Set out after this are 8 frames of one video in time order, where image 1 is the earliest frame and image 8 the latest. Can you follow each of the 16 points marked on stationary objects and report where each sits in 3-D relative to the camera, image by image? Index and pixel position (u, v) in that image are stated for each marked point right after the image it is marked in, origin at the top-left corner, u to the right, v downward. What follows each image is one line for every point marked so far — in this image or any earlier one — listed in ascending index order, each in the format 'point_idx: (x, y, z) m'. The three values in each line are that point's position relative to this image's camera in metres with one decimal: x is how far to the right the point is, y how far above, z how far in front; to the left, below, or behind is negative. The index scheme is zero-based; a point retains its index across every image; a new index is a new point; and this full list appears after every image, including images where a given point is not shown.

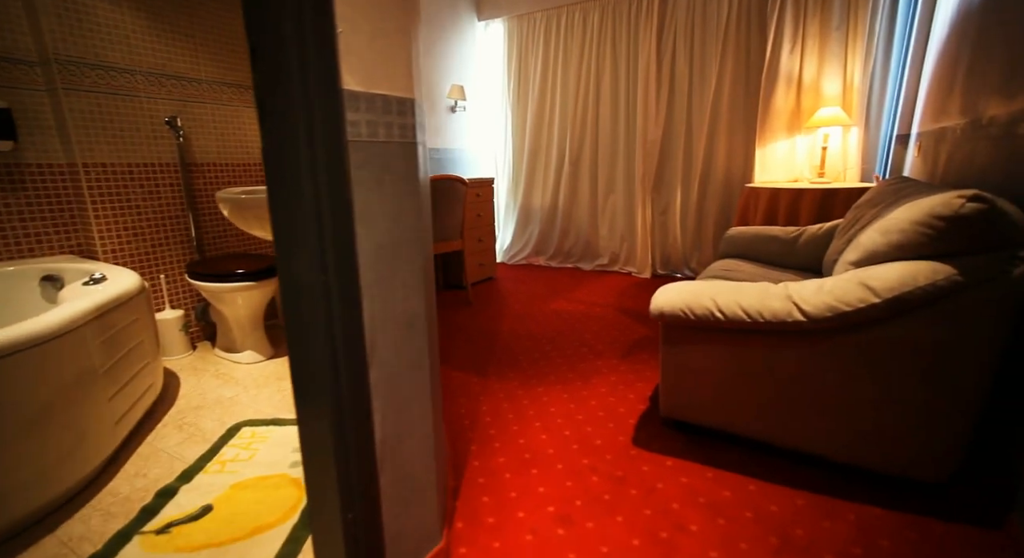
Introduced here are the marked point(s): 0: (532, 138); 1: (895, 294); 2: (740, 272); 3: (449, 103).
0: (+0.2, +1.2, +4.0) m
1: (+0.9, 0.0, +1.1) m
2: (+1.0, 0.0, +2.0) m
3: (-0.5, +1.4, +3.8) m
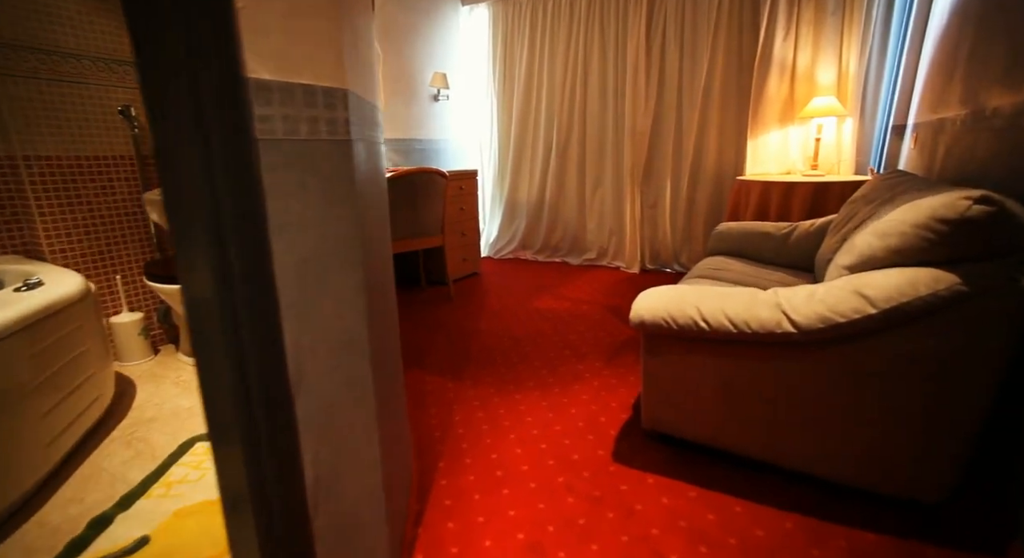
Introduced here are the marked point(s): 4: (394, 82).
0: (0.0, +1.2, +3.8) m
1: (+0.8, -0.1, +1.0) m
2: (+0.9, 0.0, +1.9) m
3: (-0.6, +1.5, +3.7) m
4: (-0.8, +1.4, +3.3) m
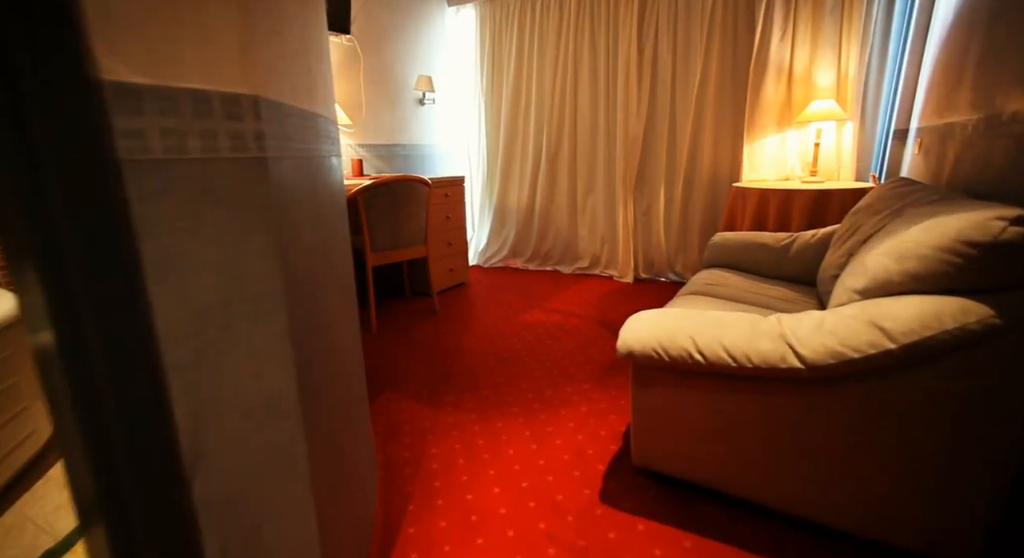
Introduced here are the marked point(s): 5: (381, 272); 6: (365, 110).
0: (0.0, +1.2, +3.7) m
1: (+0.7, -0.1, +0.8) m
2: (+0.8, 0.0, +1.8) m
3: (-0.7, +1.4, +3.6) m
4: (-0.9, +1.3, +3.2) m
5: (-0.9, 0.0, +3.1) m
6: (-1.0, +1.1, +3.2) m
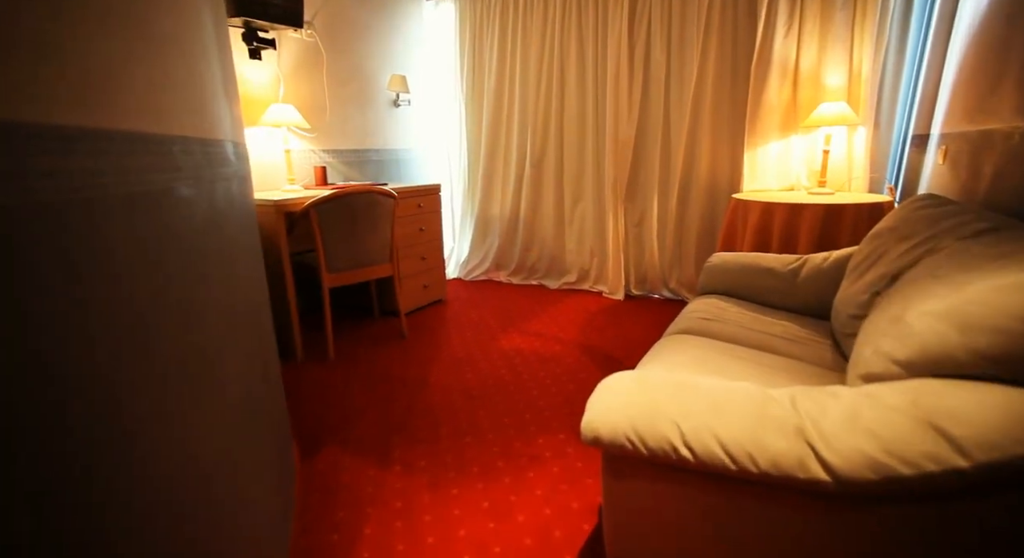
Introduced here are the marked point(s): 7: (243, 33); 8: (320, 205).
0: (-0.2, +1.1, +3.4) m
1: (+0.6, -0.2, +0.6) m
2: (+0.7, -0.1, +1.6) m
3: (-0.9, +1.3, +3.3) m
4: (-1.1, +1.2, +3.0) m
5: (-1.0, -0.1, +2.8) m
6: (-1.1, +1.0, +2.9) m
7: (-1.3, +1.2, +2.3) m
8: (-0.9, +0.3, +2.1) m
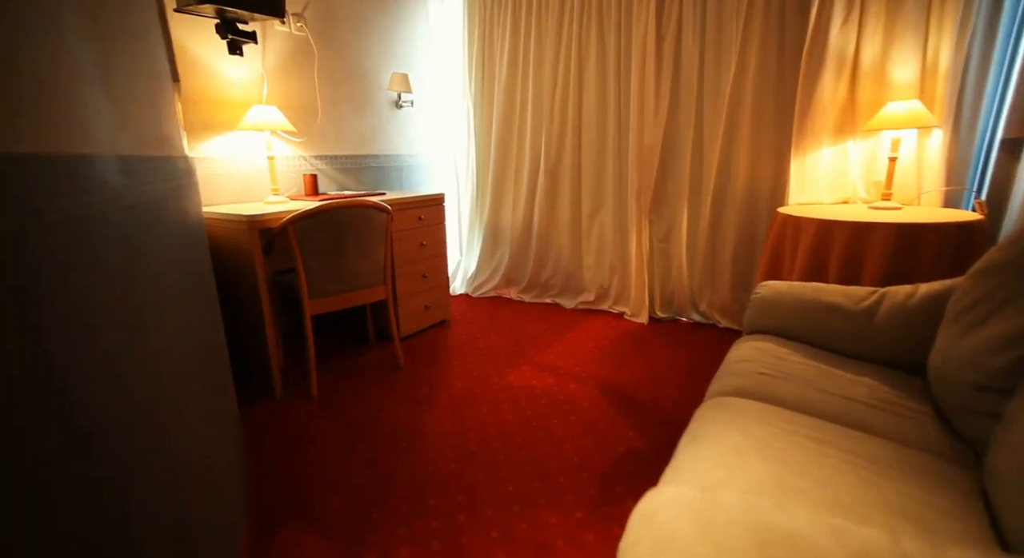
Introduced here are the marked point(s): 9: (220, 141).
0: (-0.1, +0.9, +3.2) m
1: (+0.6, -0.3, +0.3) m
2: (+0.7, -0.3, +1.2) m
3: (-0.8, +1.2, +3.0) m
4: (-1.0, +1.1, +2.7) m
5: (-0.9, -0.2, +2.5) m
6: (-1.1, +0.9, +2.6) m
7: (-1.3, +1.1, +2.0) m
8: (-0.8, +0.2, +1.9) m
9: (-1.4, +0.6, +2.2) m
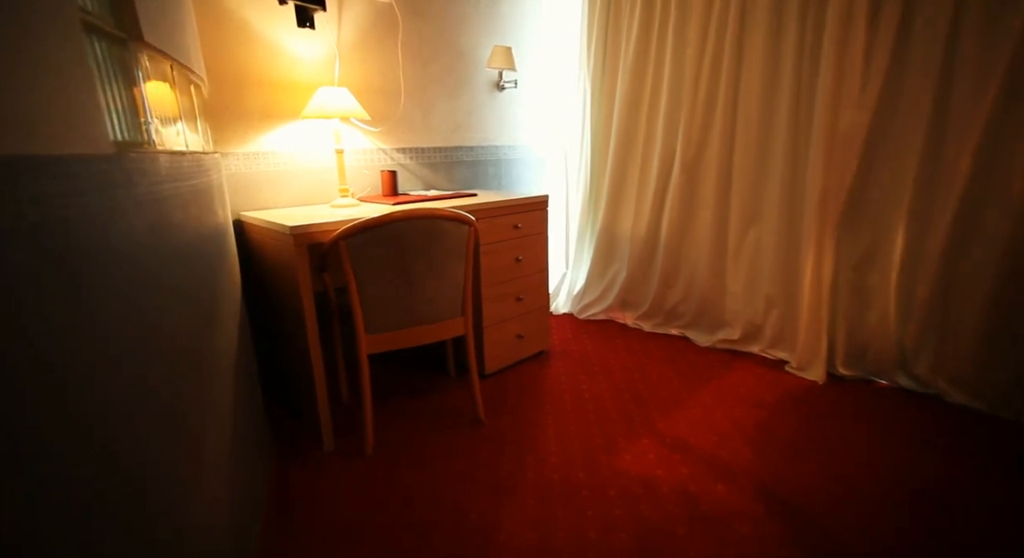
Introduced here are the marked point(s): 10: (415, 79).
0: (+0.6, +0.8, +2.5) m
1: (+0.5, -0.5, -0.5) m
2: (+0.9, -0.4, +0.5) m
3: (-0.1, +1.1, +2.5) m
4: (-0.4, +1.0, +2.2) m
5: (-0.4, -0.3, +2.1) m
6: (-0.5, +0.8, +2.2) m
7: (-0.8, +1.0, +1.6) m
8: (-0.5, +0.1, +1.4) m
9: (-0.9, +0.6, +1.8) m
10: (-0.4, +0.9, +2.2) m
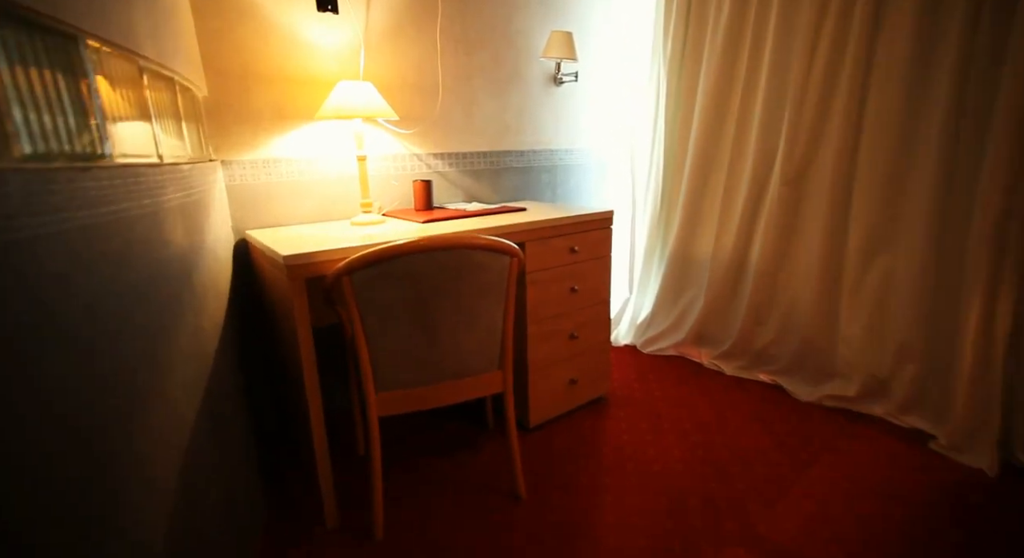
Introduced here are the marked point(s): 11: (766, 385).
0: (+0.8, +0.7, +2.0) m
1: (+0.4, -0.6, -0.9) m
2: (+0.9, -0.6, 0.0) m
3: (+0.2, +1.0, +2.1) m
4: (-0.1, +0.9, +1.9) m
5: (-0.2, -0.4, +1.8) m
6: (-0.2, +0.7, +1.9) m
7: (-0.6, +0.9, +1.4) m
8: (-0.4, 0.0, +1.1) m
9: (-0.7, +0.5, +1.6) m
10: (-0.2, +0.8, +1.9) m
11: (+1.1, -0.5, +2.0) m
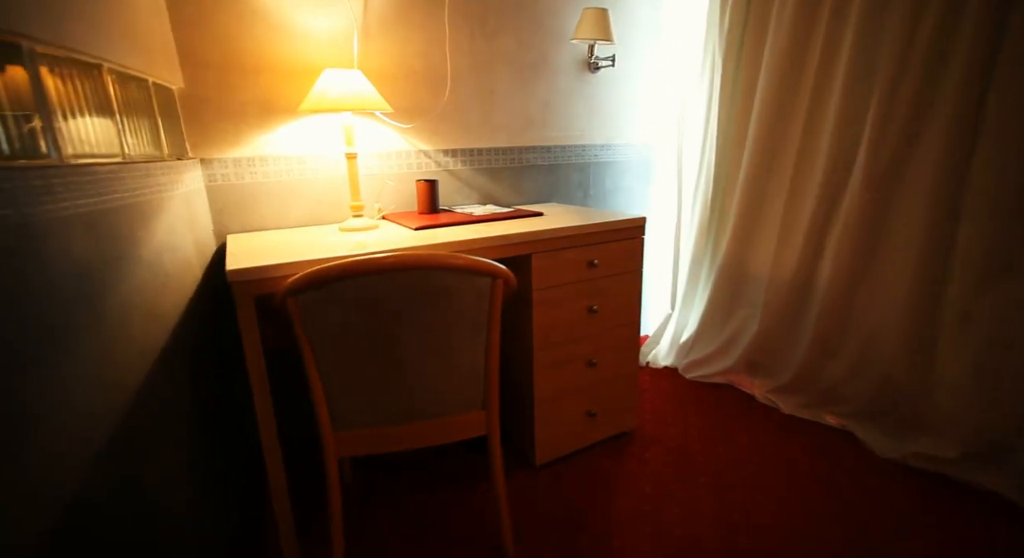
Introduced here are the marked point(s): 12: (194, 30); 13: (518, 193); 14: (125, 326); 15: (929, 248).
0: (+0.9, +0.6, +1.7) m
1: (+0.1, -0.7, -1.1) m
2: (+0.6, -0.7, -0.3) m
3: (+0.3, +0.9, +1.9) m
4: (-0.1, +0.9, +1.7) m
5: (-0.2, -0.4, +1.6) m
6: (-0.2, +0.7, +1.7) m
7: (-0.6, +0.9, +1.2) m
8: (-0.4, 0.0, +0.9) m
9: (-0.7, +0.4, +1.4) m
10: (-0.1, +0.8, +1.7) m
11: (+1.1, -0.5, +1.7) m
12: (-0.9, +0.7, +1.3) m
13: (0.0, +0.3, +1.9) m
14: (-0.8, -0.1, +0.9) m
15: (+1.3, +0.1, +1.4) m
